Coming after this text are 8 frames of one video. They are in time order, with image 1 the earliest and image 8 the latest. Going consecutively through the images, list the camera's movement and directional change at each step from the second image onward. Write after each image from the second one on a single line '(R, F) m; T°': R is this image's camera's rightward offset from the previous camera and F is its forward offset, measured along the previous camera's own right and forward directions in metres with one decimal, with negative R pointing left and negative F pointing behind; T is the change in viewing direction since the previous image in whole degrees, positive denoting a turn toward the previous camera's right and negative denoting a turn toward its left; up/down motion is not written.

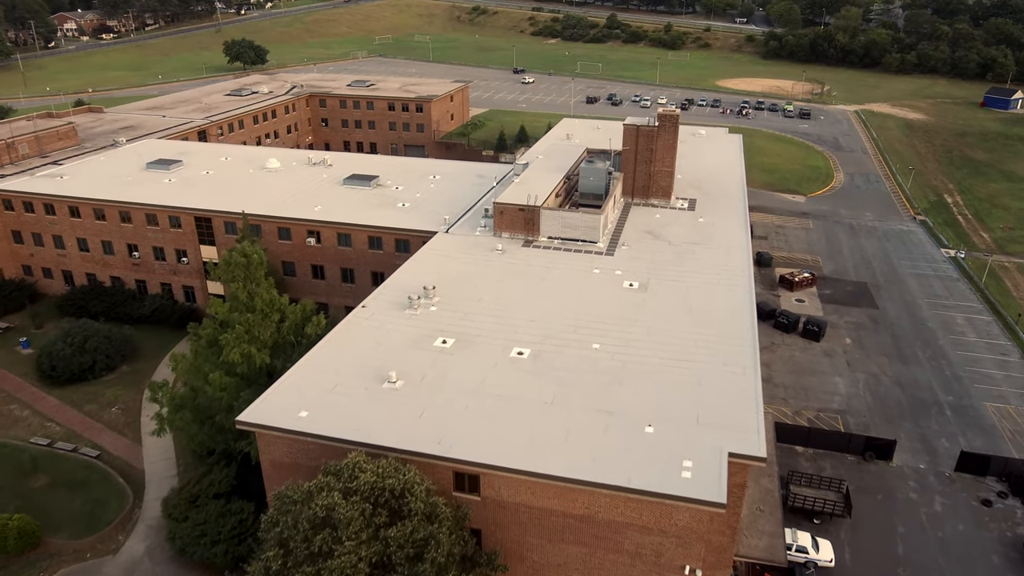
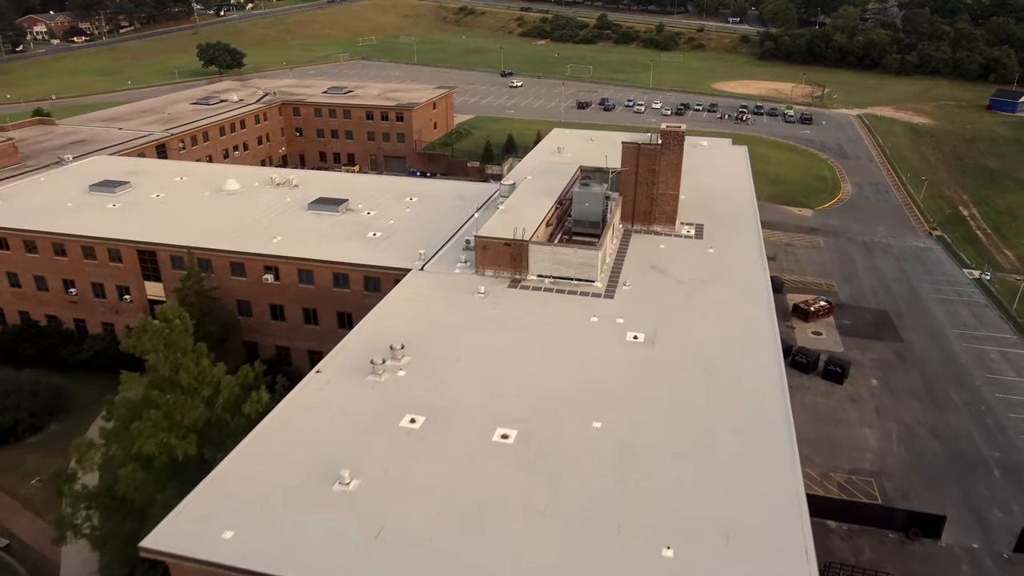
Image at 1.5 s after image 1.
(+0.3, +5.2) m; +1°
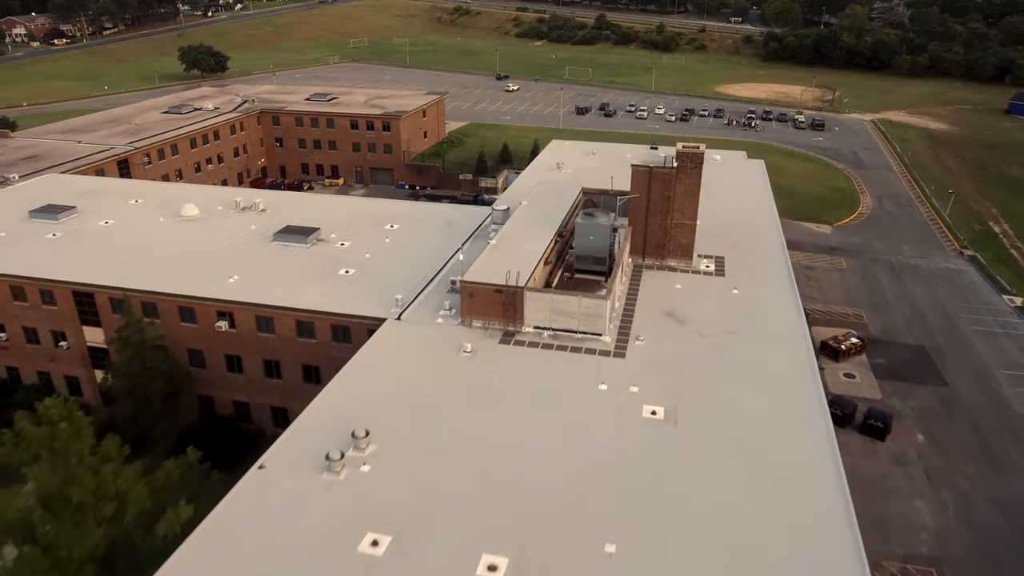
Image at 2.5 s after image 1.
(+0.2, +5.3) m; 0°
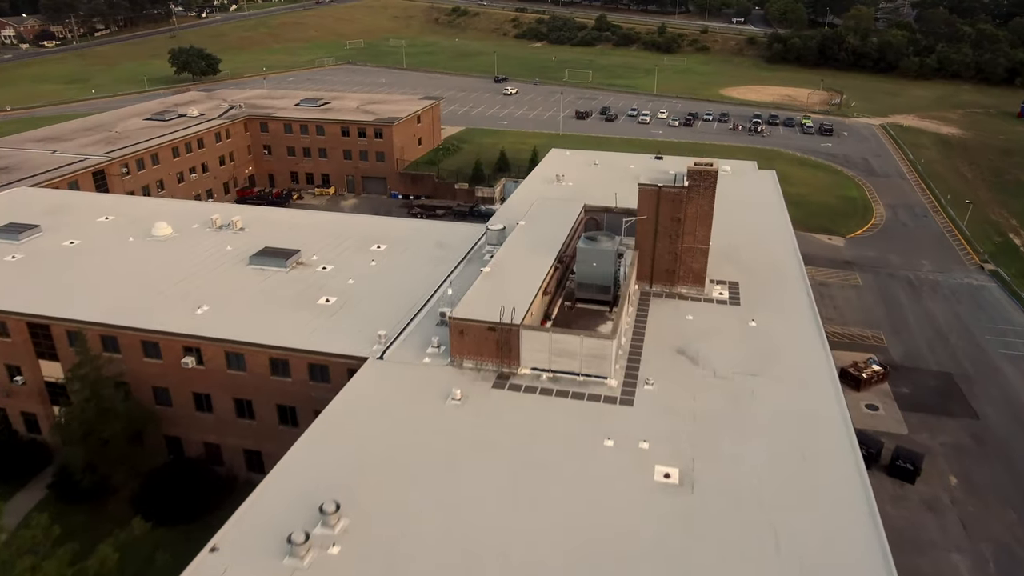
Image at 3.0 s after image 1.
(+0.2, +3.0) m; 0°
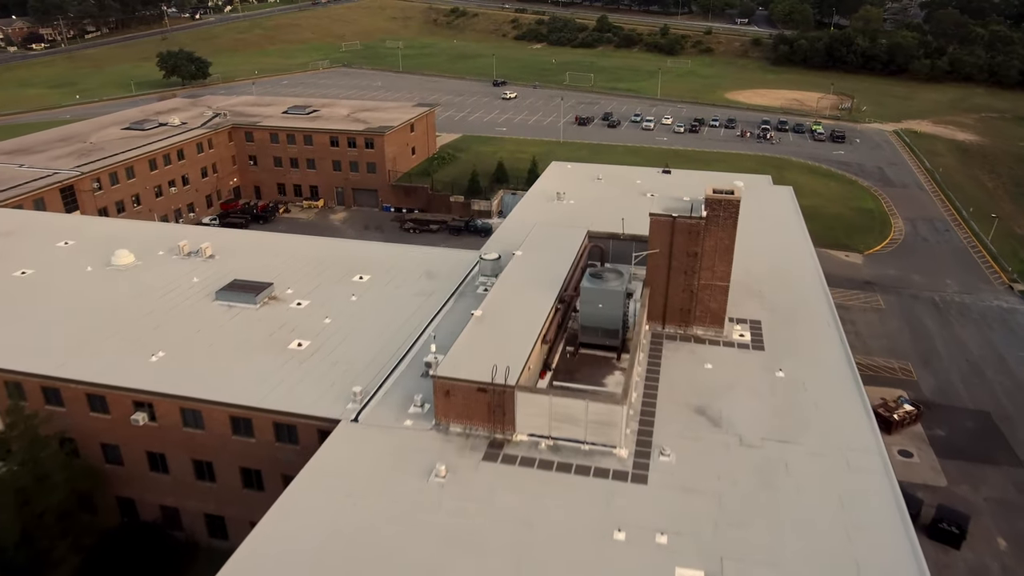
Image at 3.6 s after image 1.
(+0.2, +3.6) m; 0°
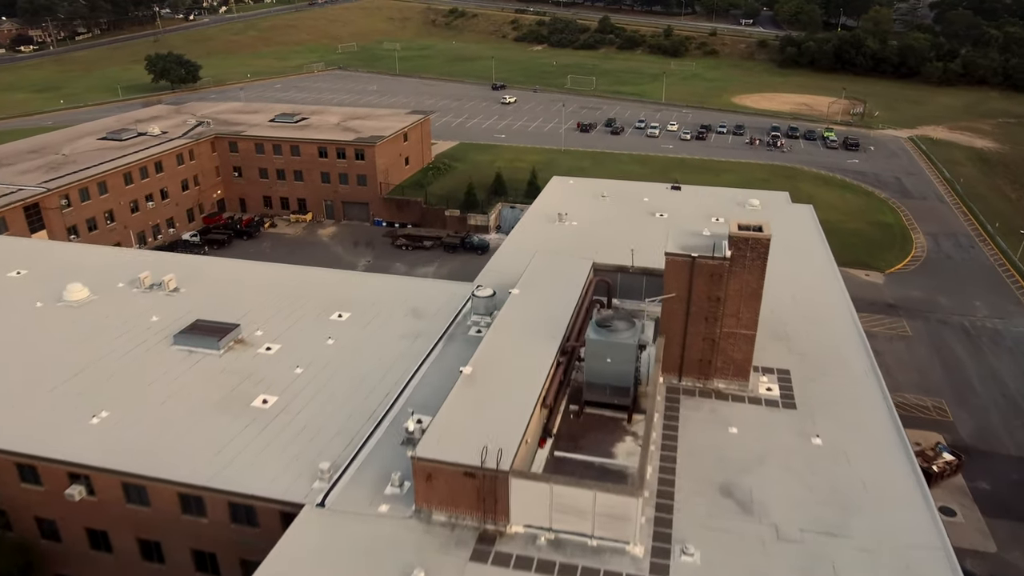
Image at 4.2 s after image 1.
(+0.2, +3.6) m; 0°
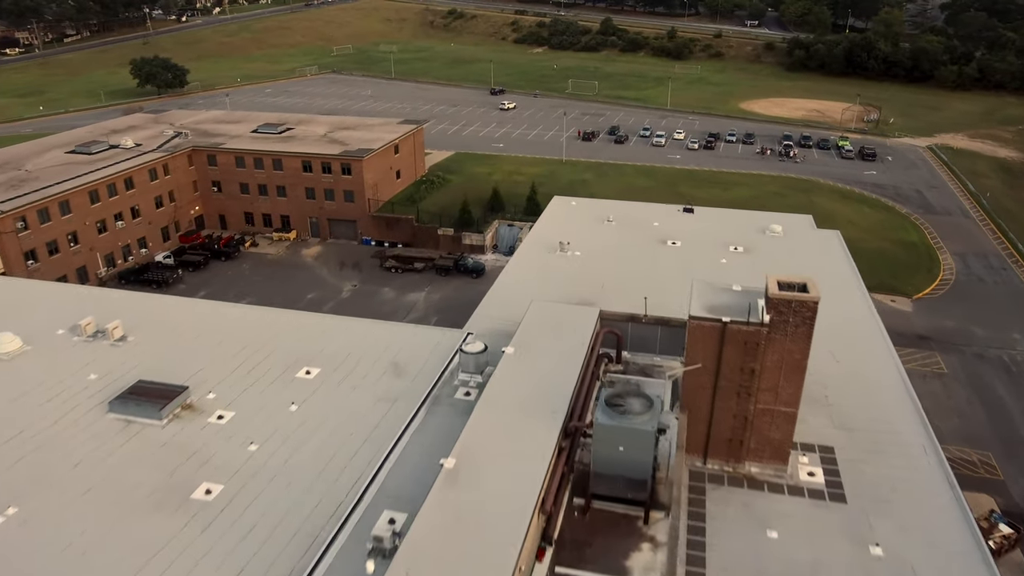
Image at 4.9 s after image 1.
(+0.2, +4.2) m; 0°
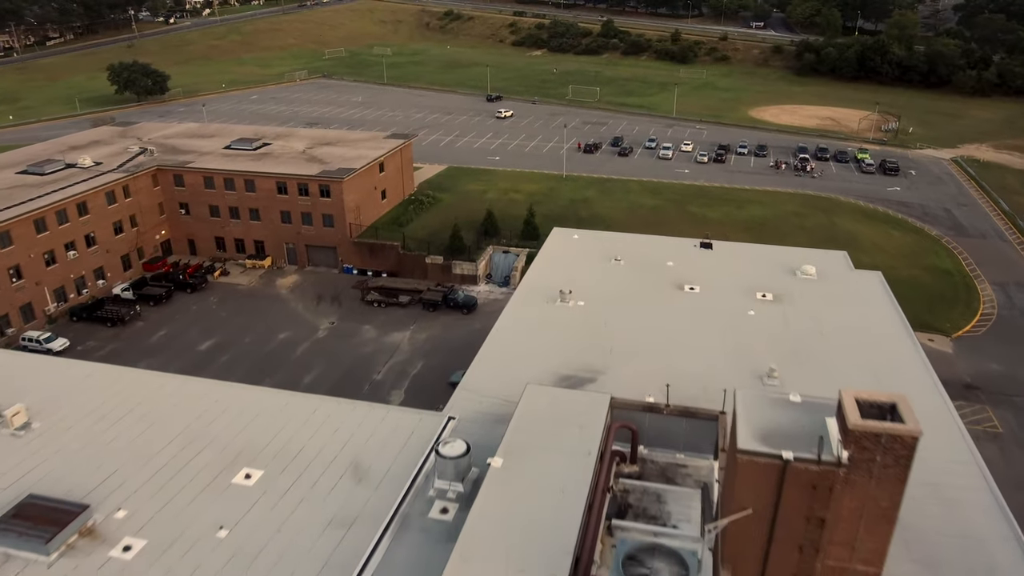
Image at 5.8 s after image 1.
(+0.3, +5.3) m; 0°
